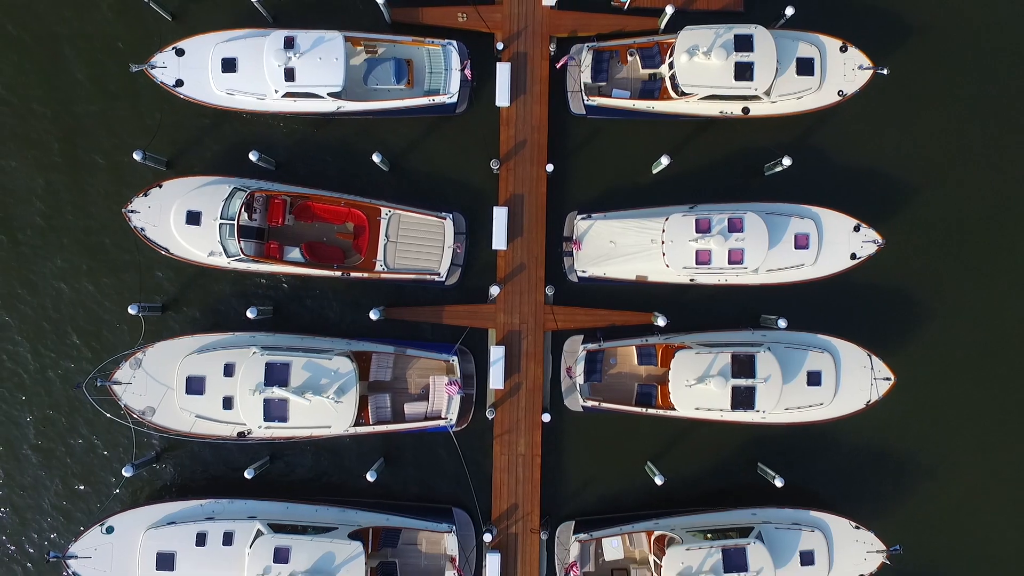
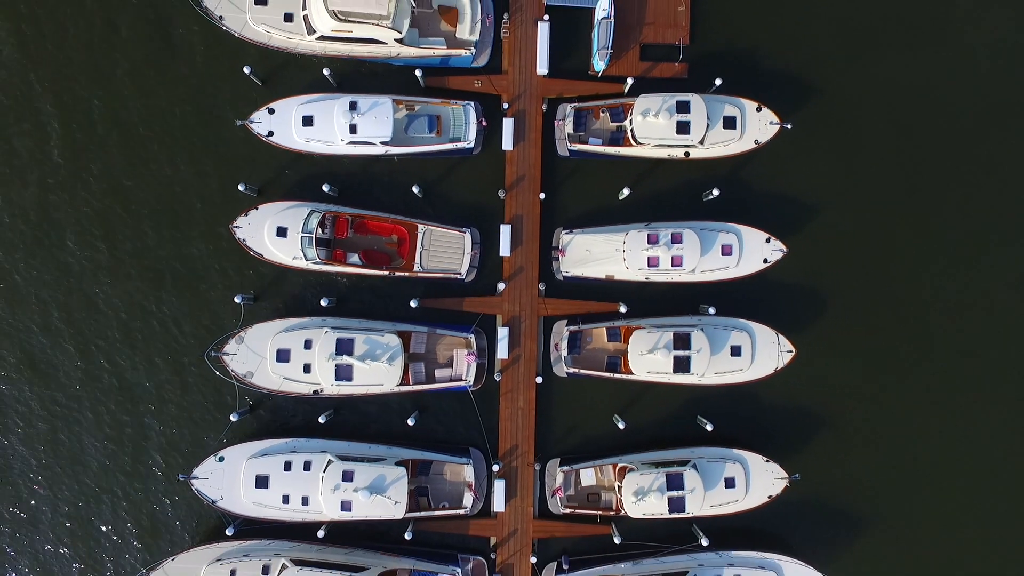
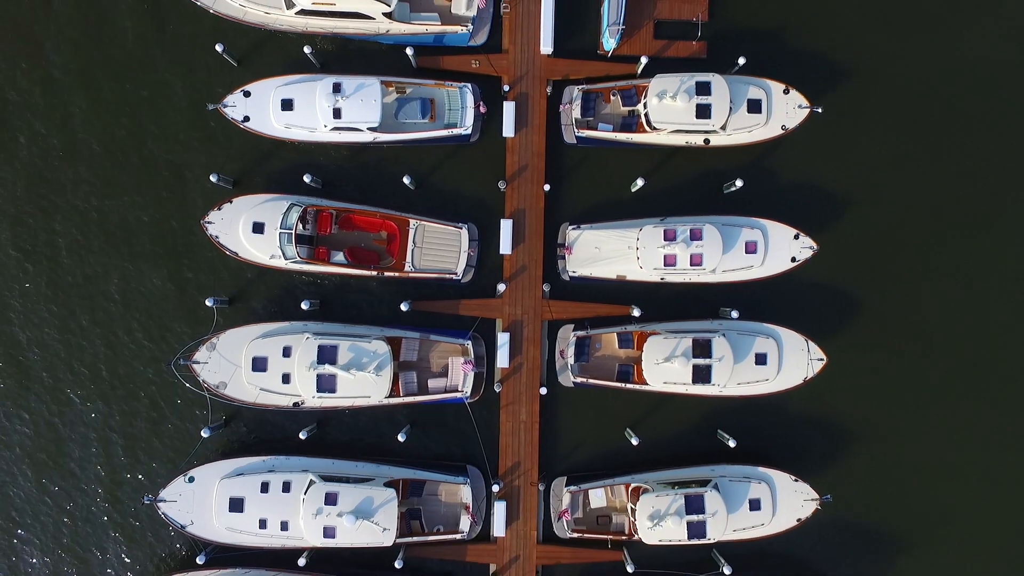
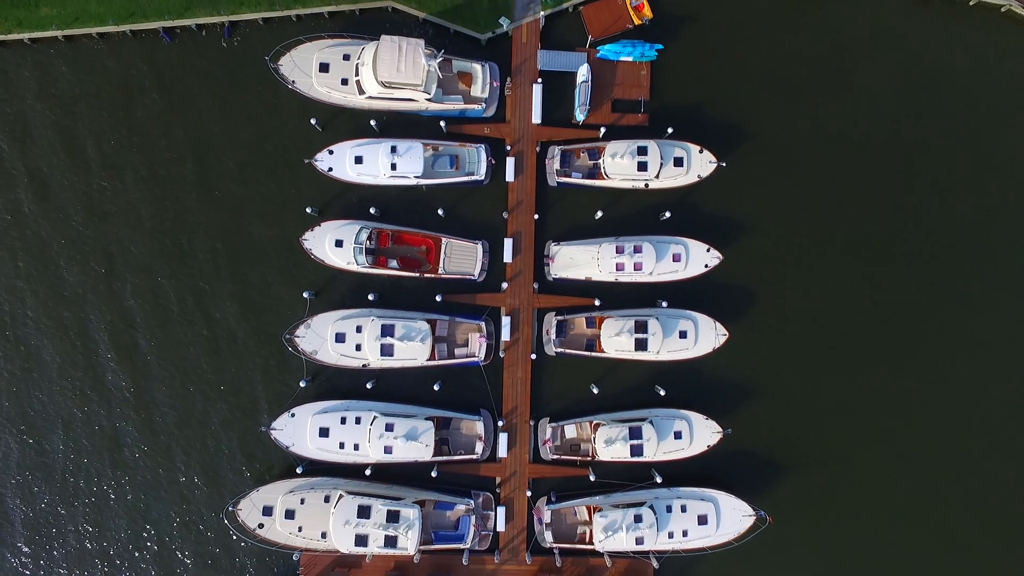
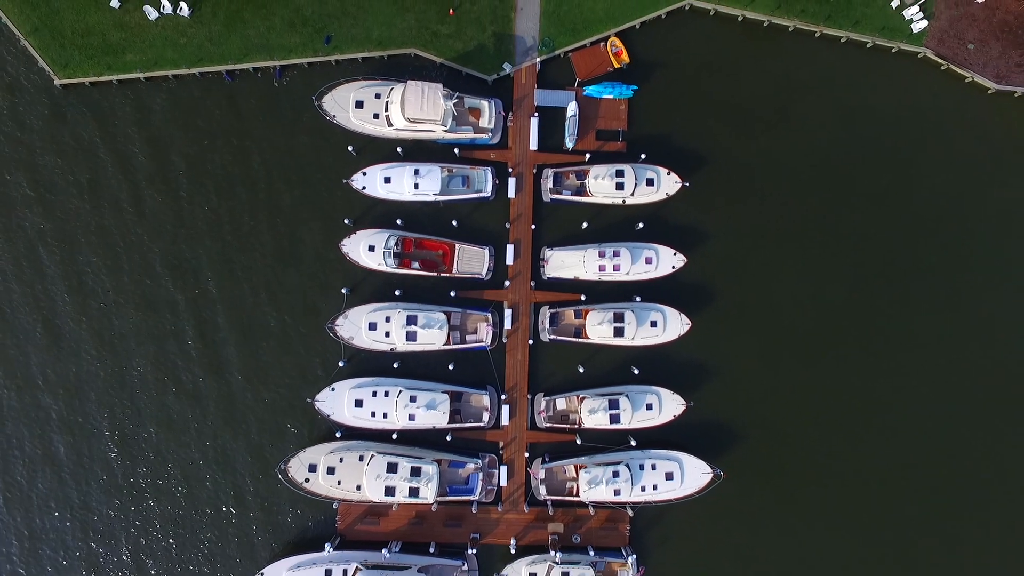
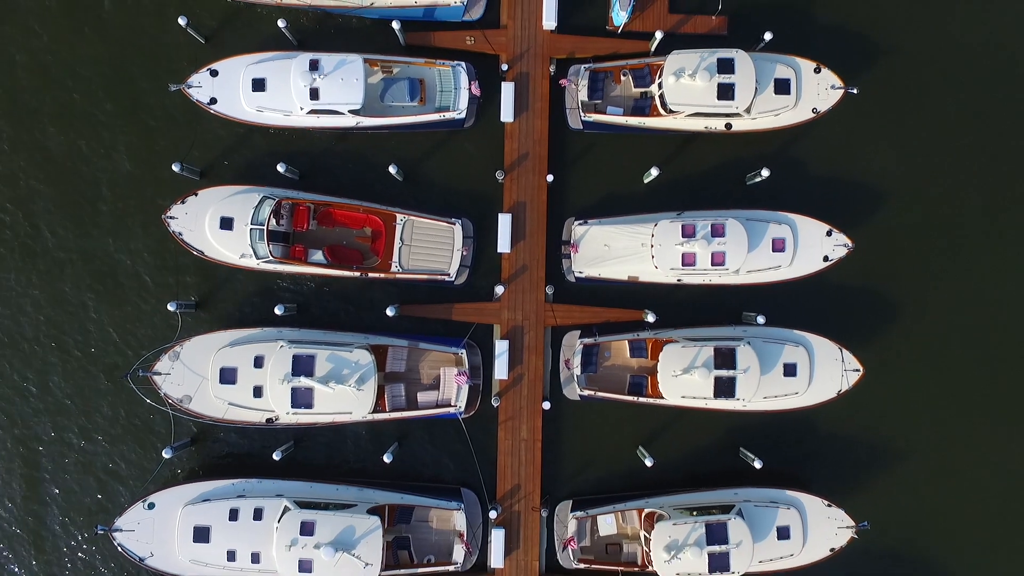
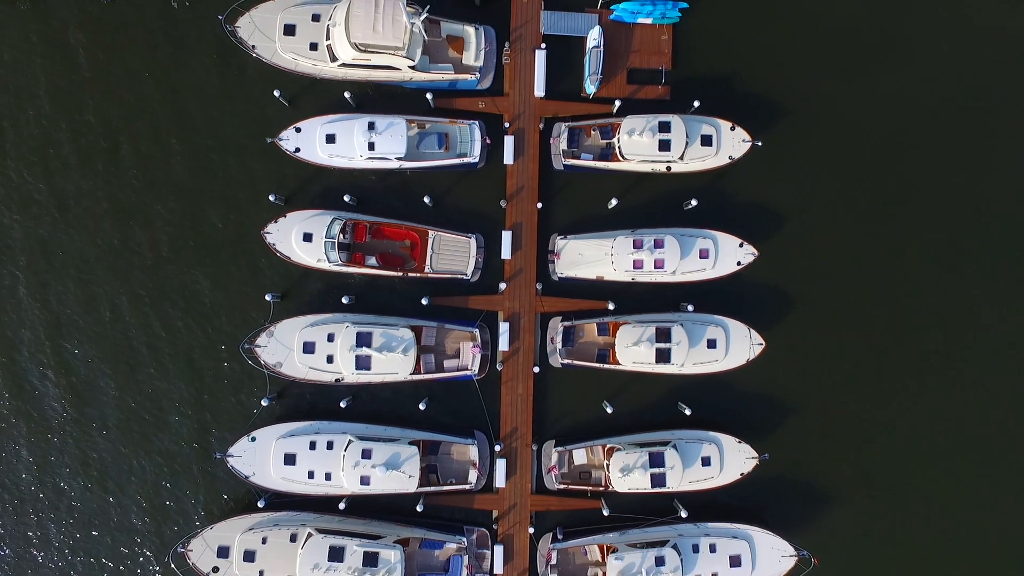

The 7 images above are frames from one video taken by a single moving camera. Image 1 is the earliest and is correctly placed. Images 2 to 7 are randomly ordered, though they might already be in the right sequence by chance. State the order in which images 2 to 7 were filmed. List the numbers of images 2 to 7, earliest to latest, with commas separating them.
6, 3, 2, 7, 4, 5
